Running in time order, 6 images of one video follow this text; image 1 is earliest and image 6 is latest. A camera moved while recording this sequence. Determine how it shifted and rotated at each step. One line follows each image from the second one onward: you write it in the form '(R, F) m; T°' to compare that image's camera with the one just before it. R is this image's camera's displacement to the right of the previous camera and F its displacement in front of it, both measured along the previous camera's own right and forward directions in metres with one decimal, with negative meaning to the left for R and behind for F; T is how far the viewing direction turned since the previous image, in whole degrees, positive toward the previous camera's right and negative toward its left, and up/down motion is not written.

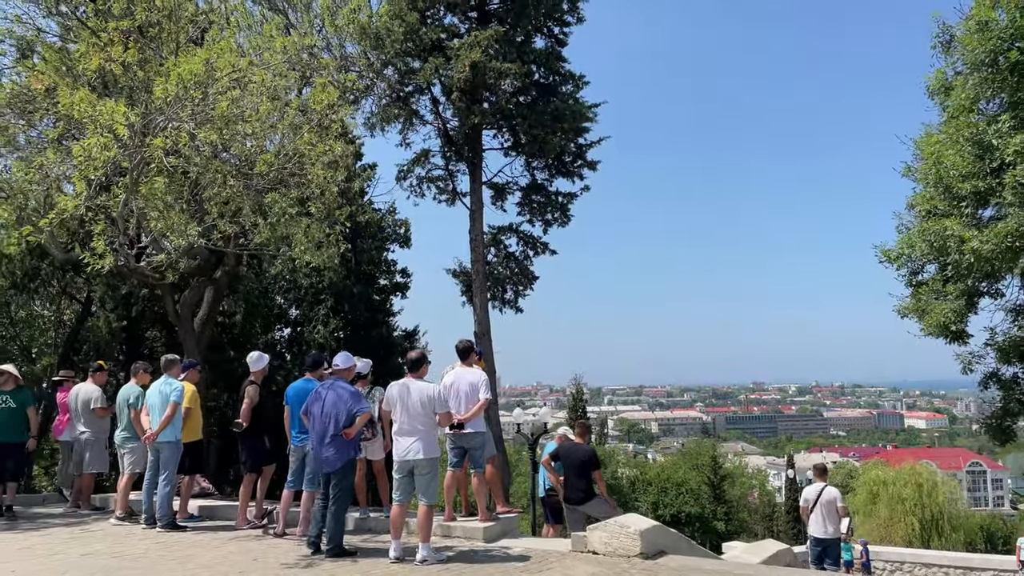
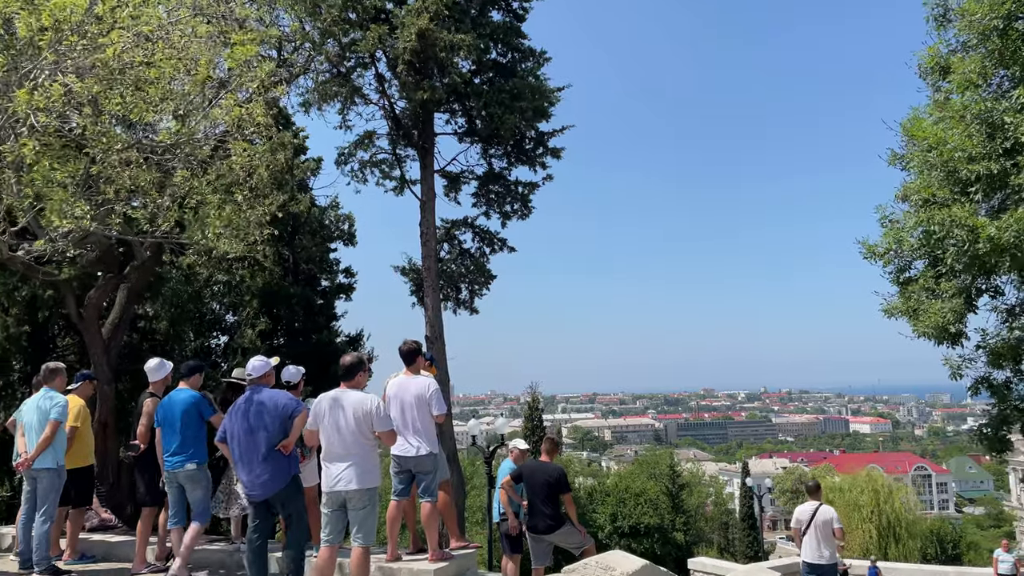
(0.0, +1.4) m; +3°
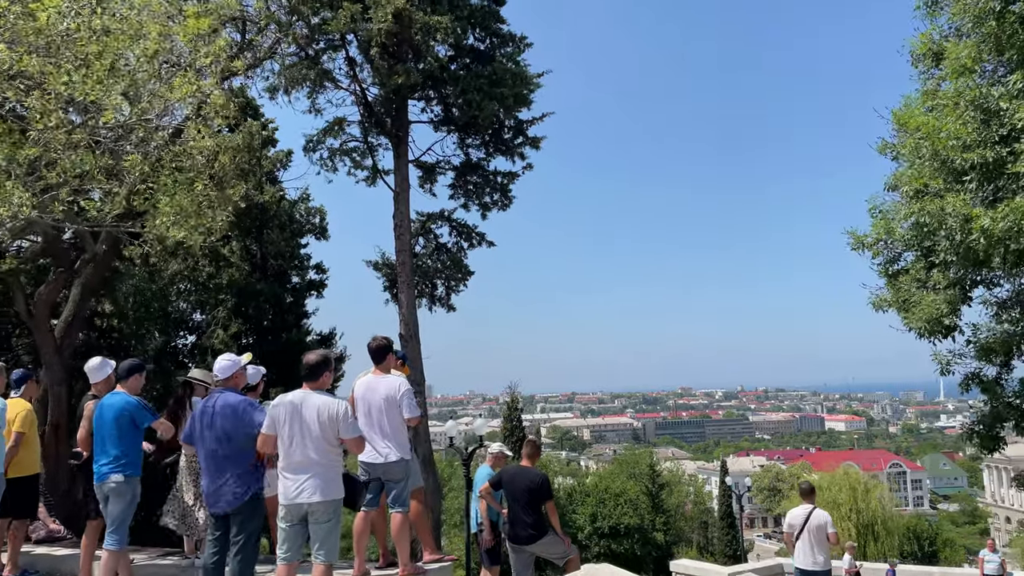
(0.0, +0.6) m; +2°
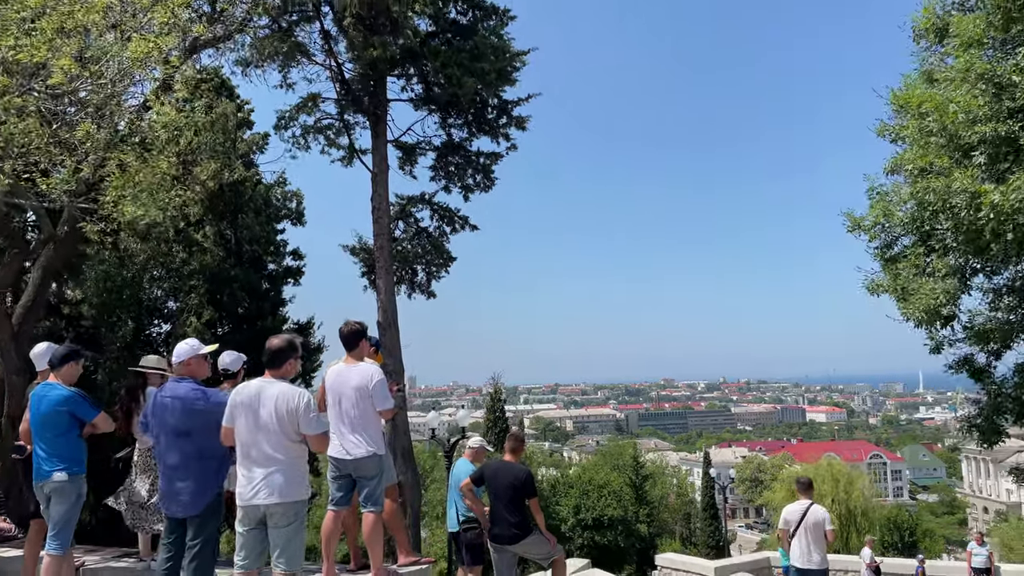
(0.0, +0.5) m; +1°
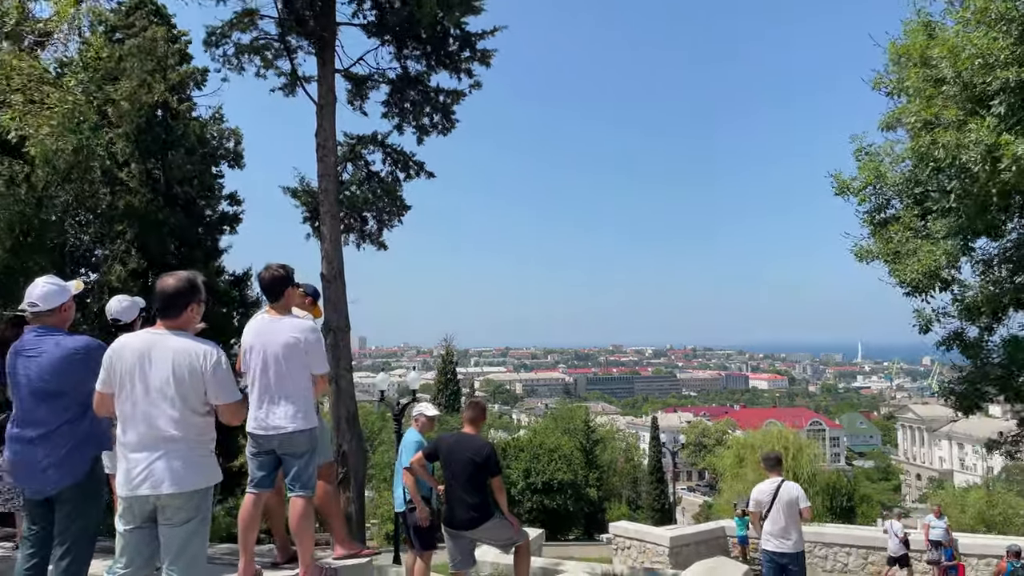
(-0.1, +1.1) m; +3°
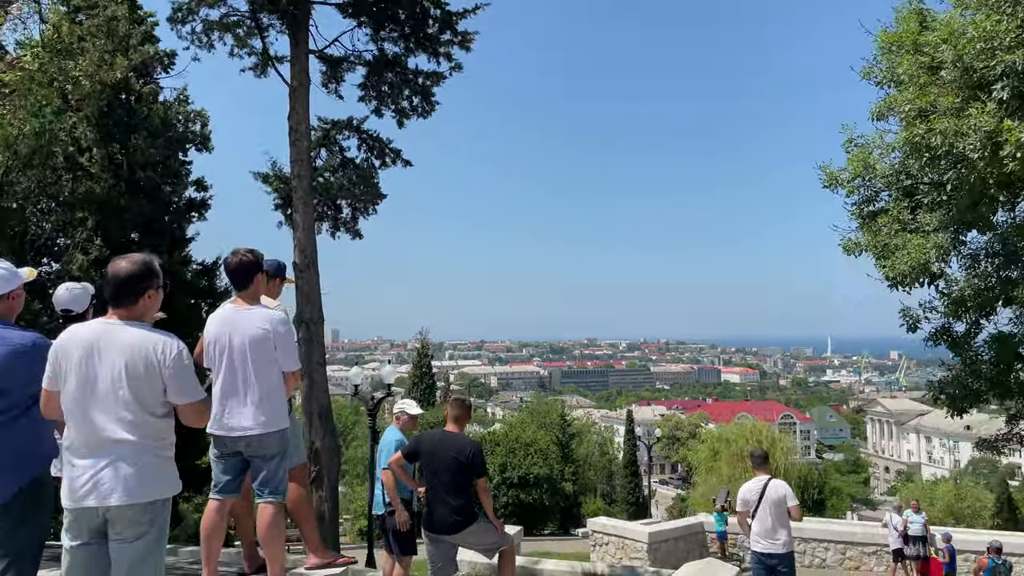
(-0.1, +0.4) m; +2°
